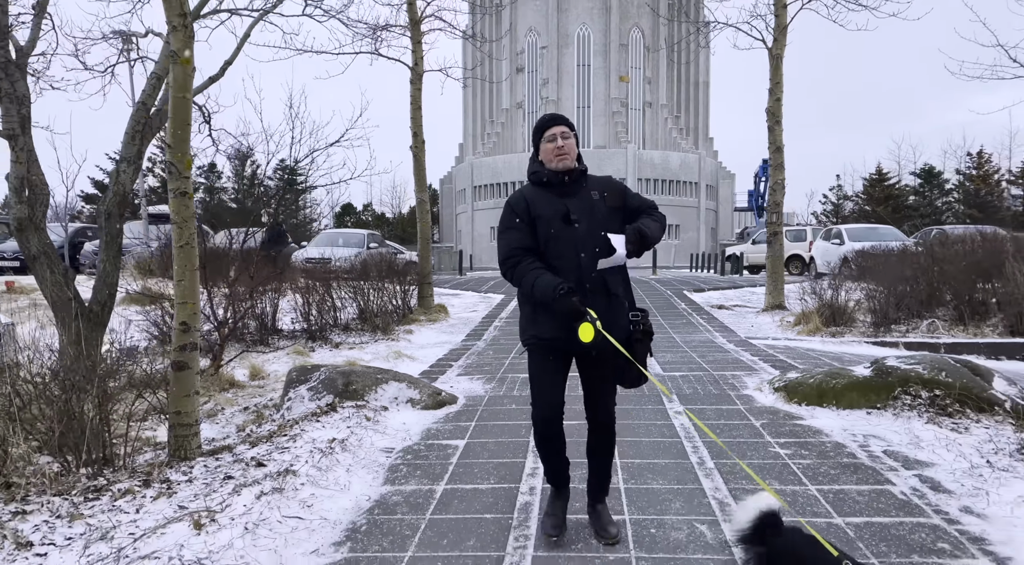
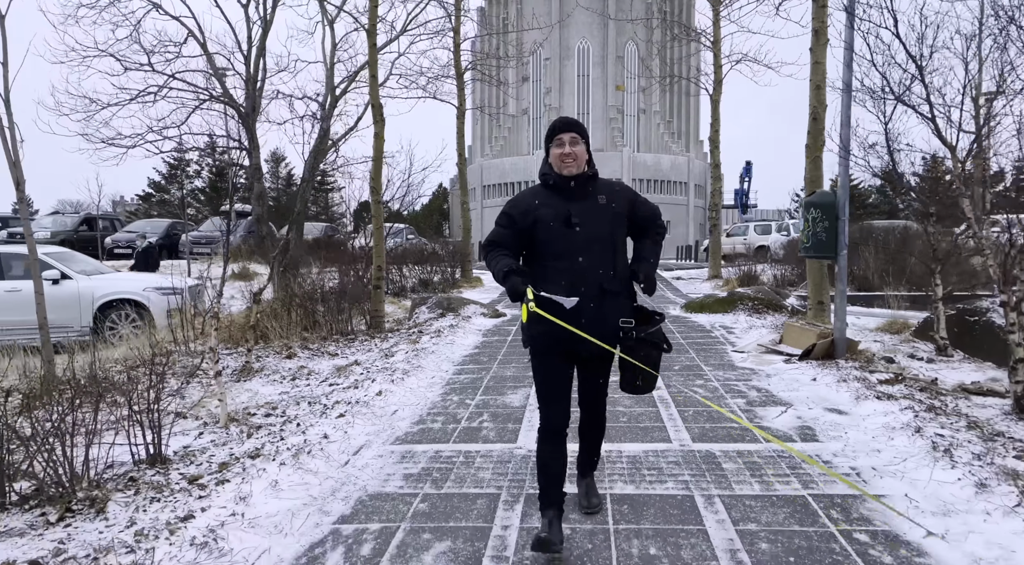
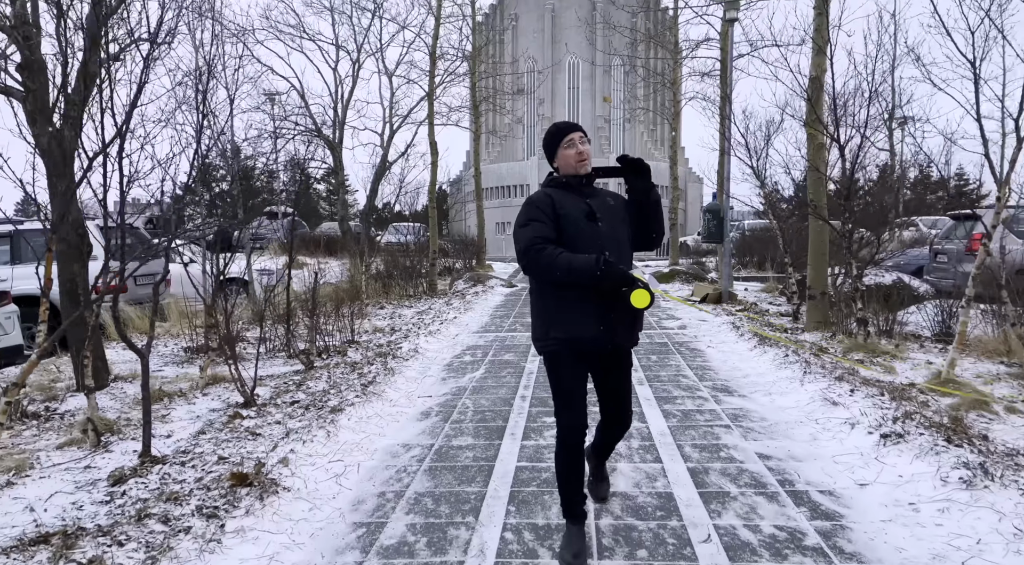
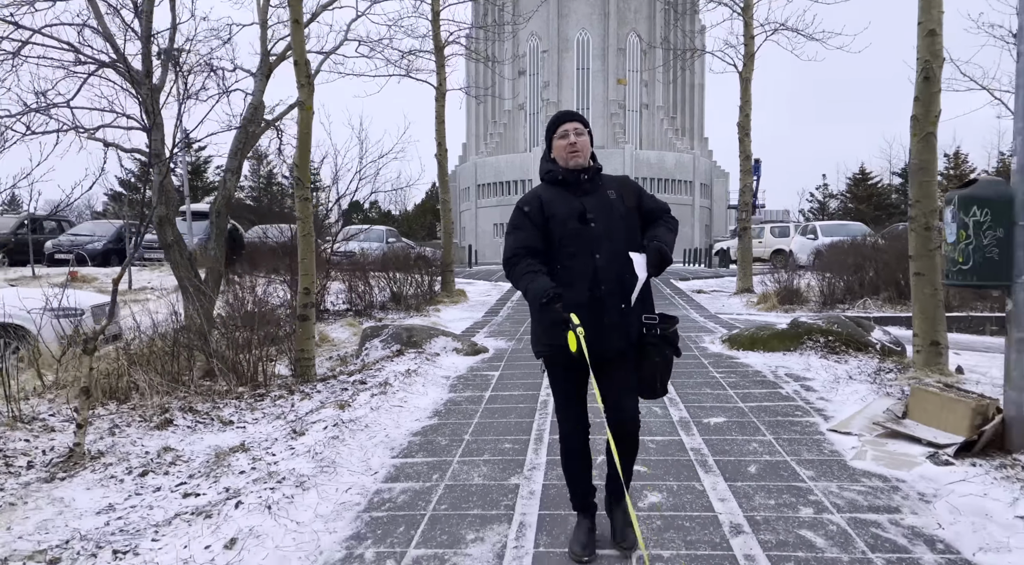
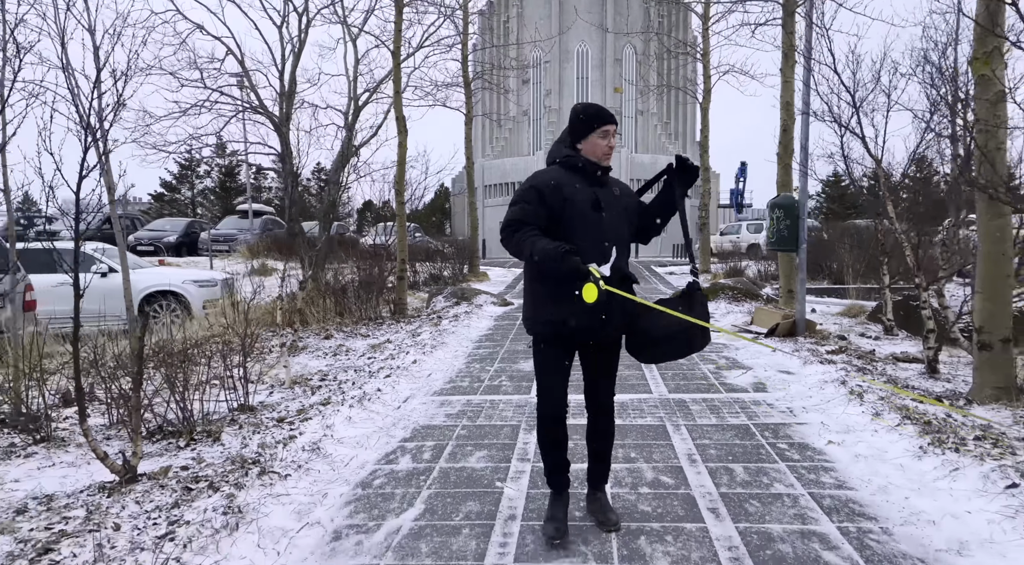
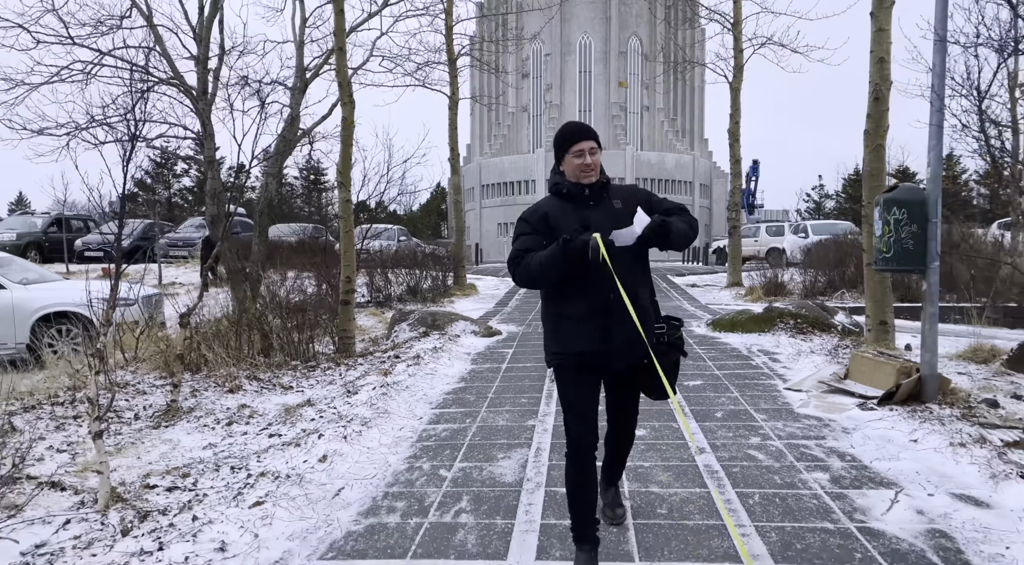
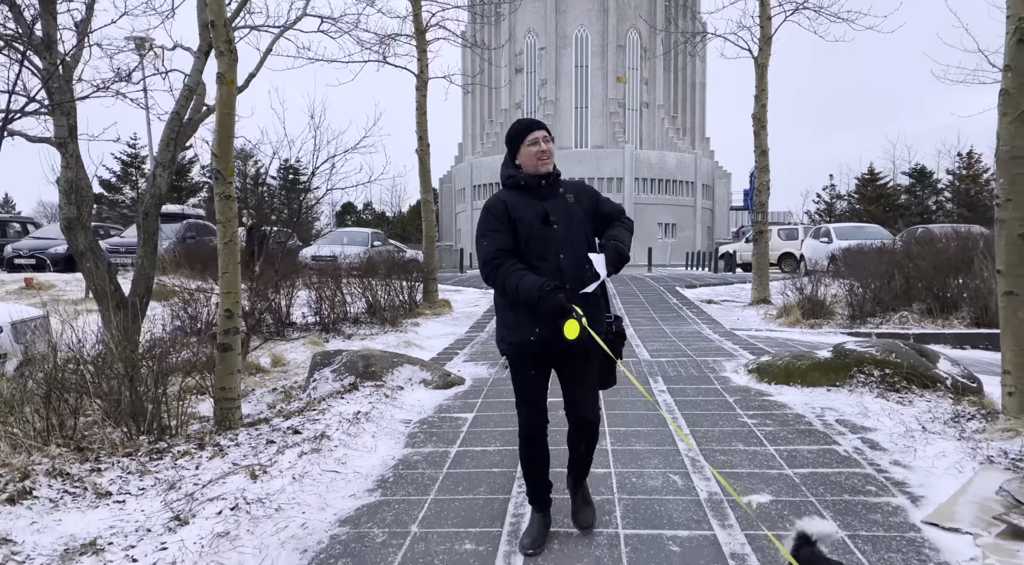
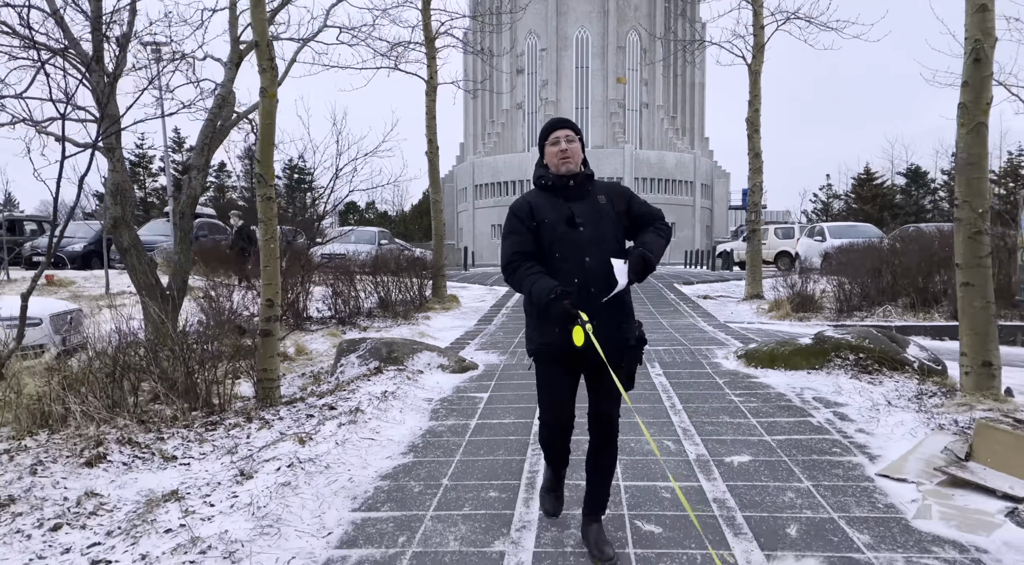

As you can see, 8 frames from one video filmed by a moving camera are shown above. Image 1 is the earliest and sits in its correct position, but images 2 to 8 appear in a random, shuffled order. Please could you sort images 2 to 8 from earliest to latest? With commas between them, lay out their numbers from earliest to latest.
7, 8, 4, 6, 2, 5, 3
